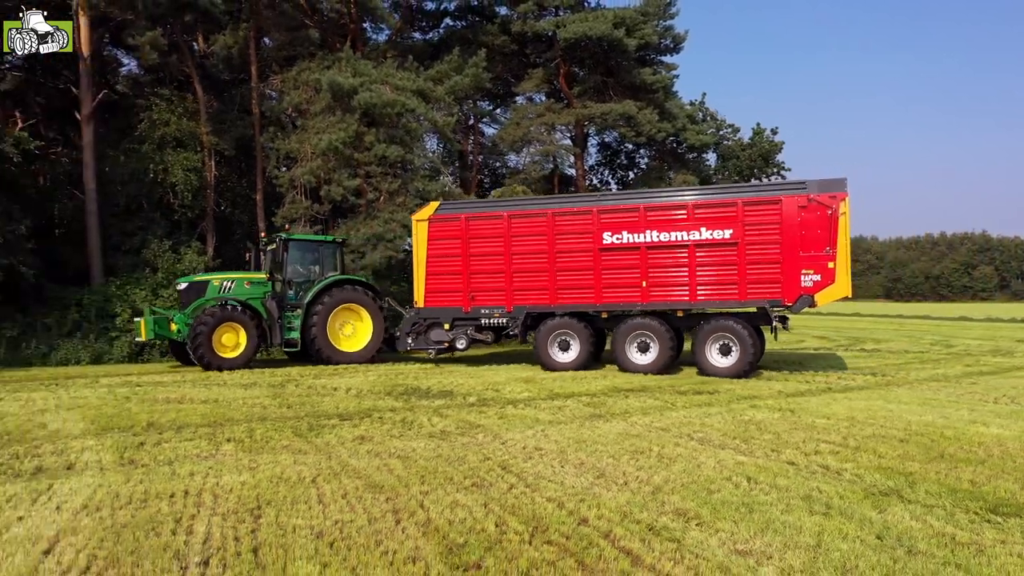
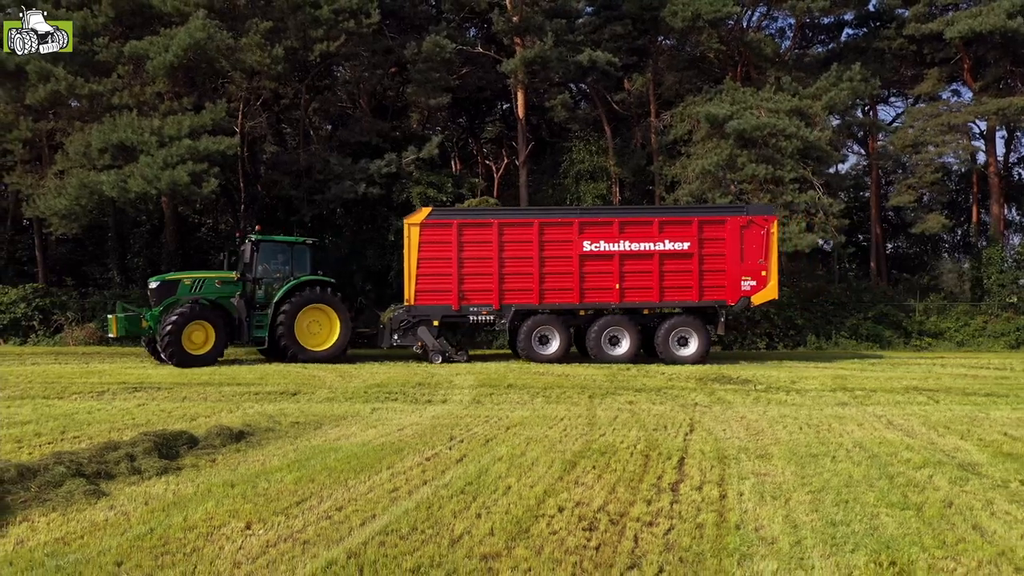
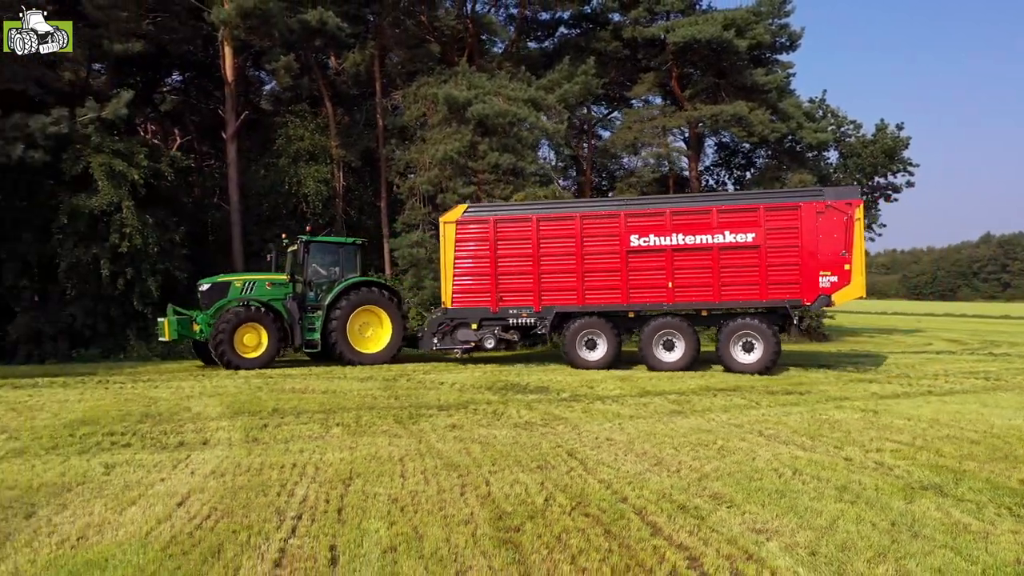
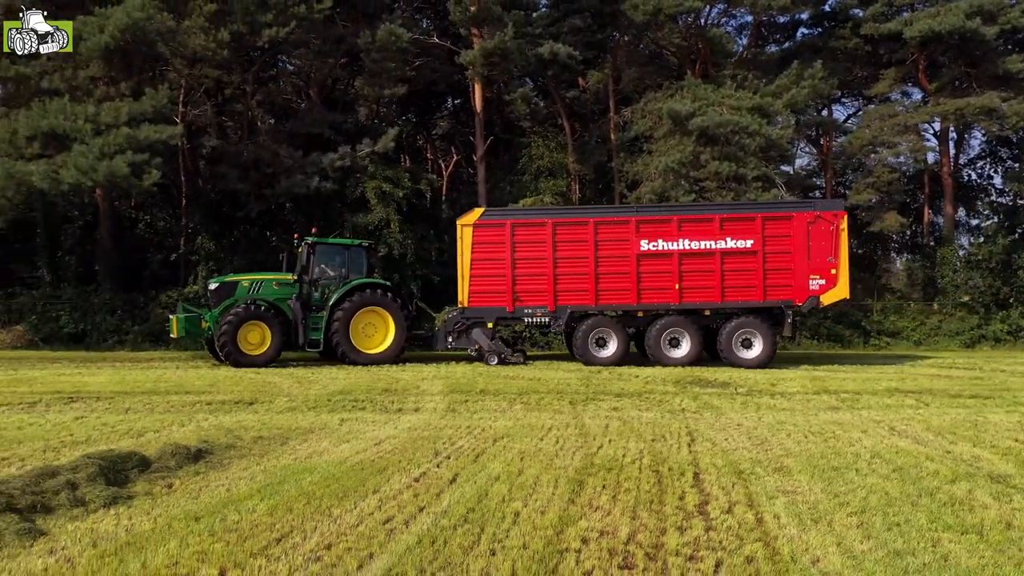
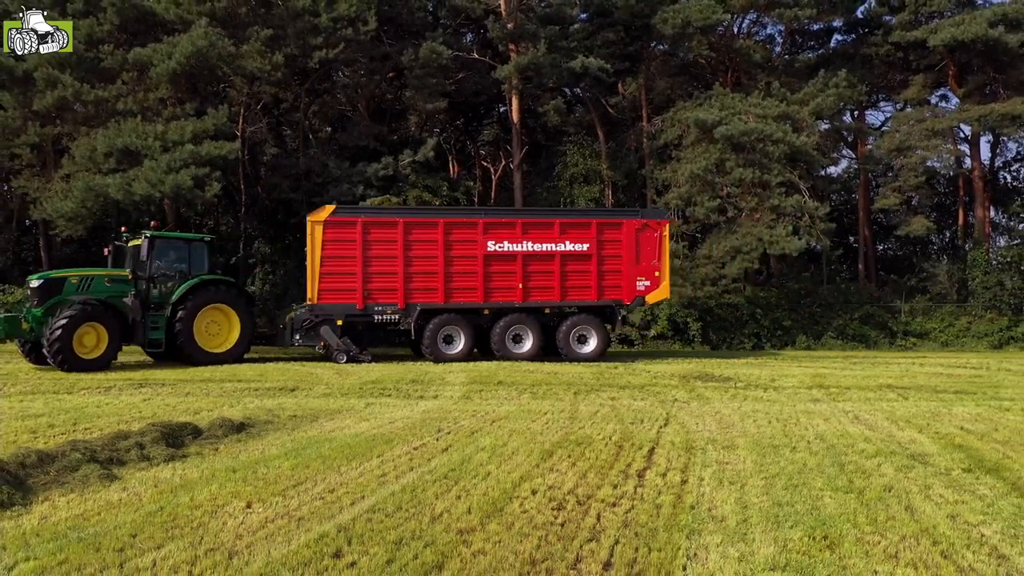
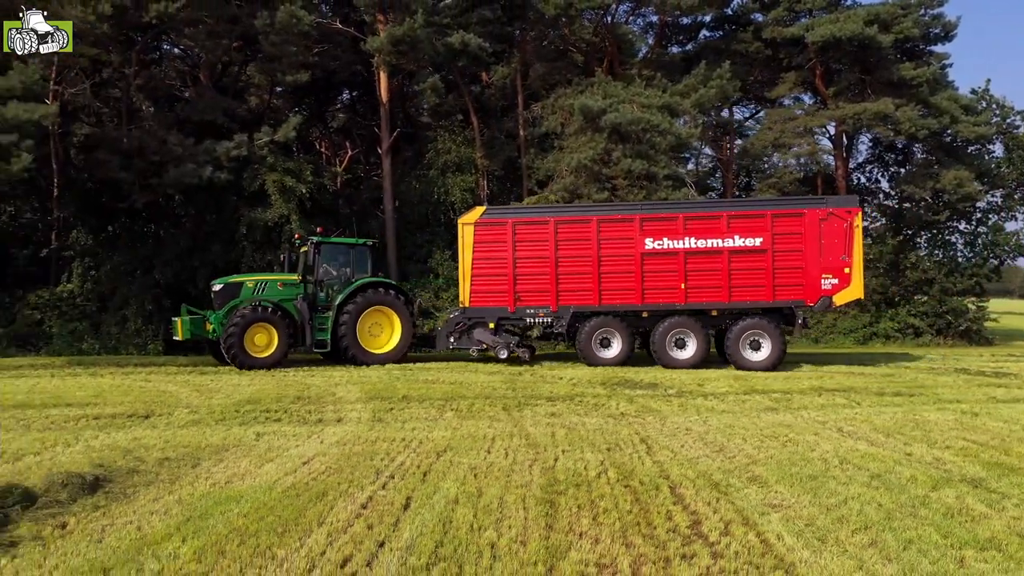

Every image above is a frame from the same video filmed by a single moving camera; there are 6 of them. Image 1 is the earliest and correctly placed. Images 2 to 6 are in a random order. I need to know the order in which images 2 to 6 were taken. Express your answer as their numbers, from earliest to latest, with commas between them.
3, 6, 4, 2, 5
